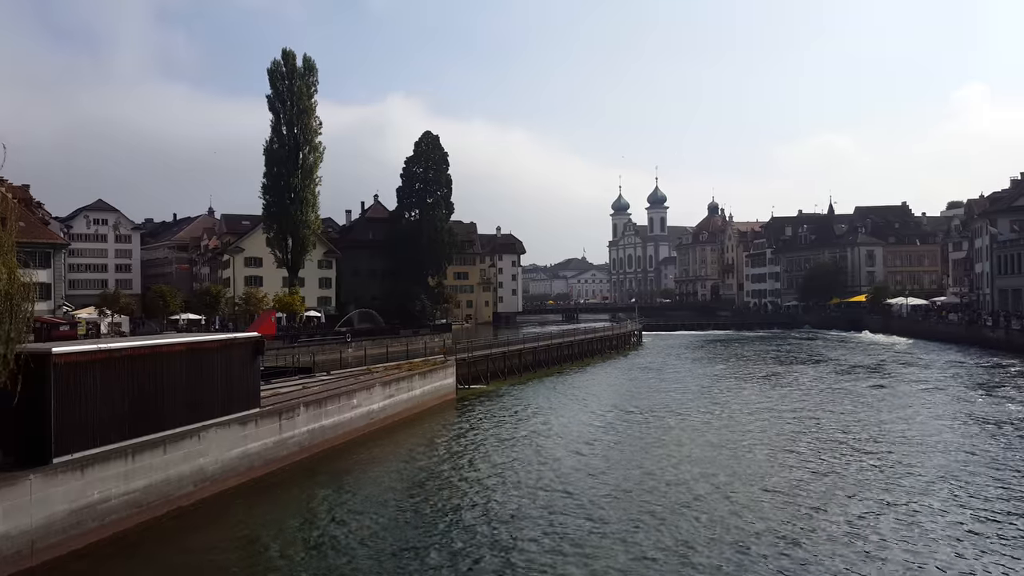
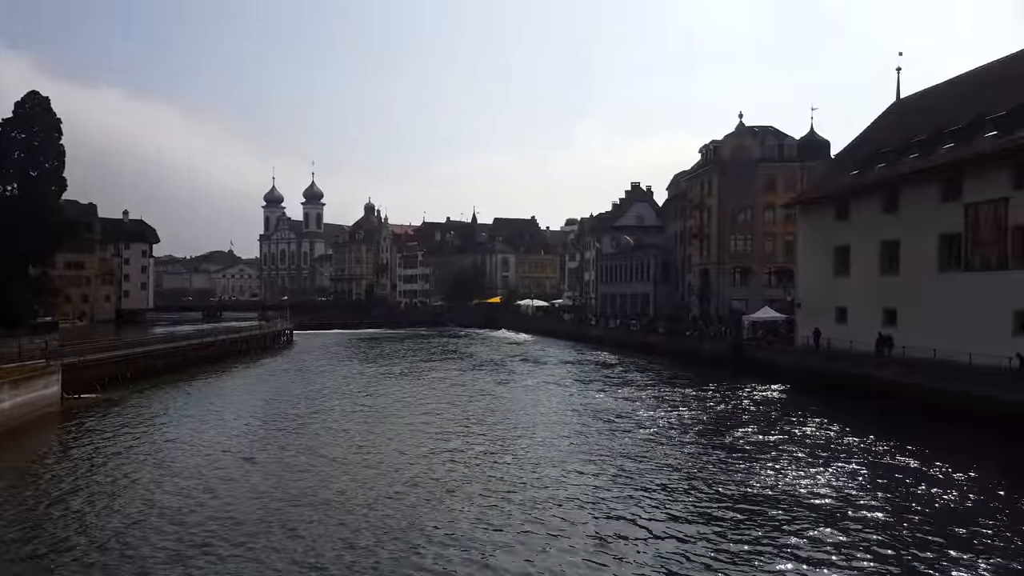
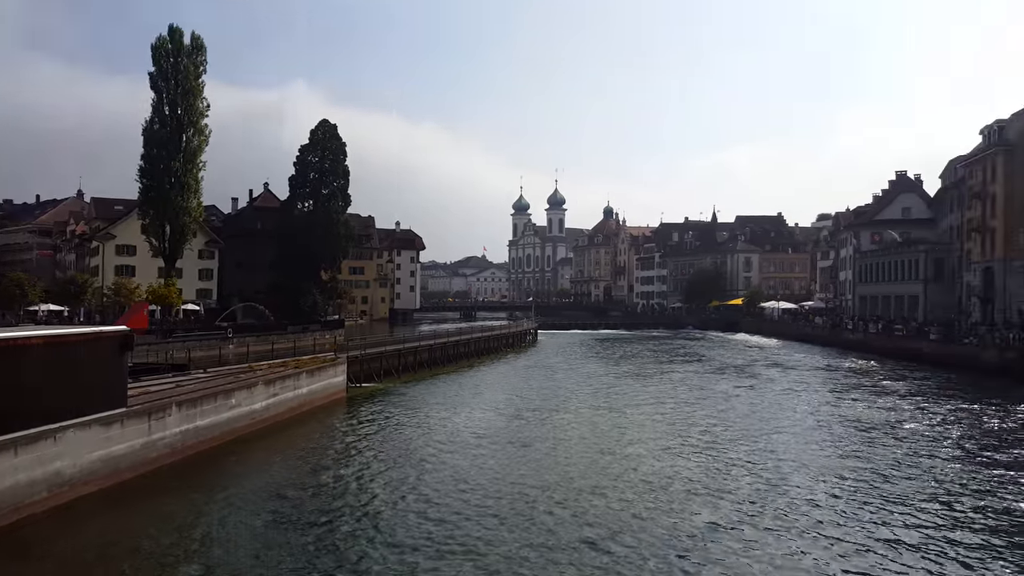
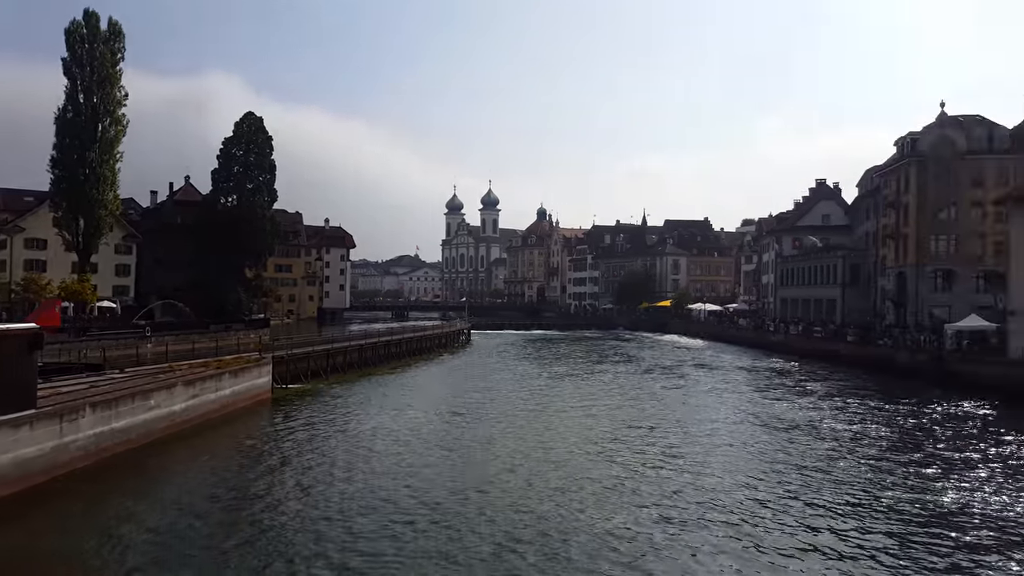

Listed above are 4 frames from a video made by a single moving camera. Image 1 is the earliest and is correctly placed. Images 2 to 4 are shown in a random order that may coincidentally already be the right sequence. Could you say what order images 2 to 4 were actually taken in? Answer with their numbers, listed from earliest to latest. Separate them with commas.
3, 4, 2
